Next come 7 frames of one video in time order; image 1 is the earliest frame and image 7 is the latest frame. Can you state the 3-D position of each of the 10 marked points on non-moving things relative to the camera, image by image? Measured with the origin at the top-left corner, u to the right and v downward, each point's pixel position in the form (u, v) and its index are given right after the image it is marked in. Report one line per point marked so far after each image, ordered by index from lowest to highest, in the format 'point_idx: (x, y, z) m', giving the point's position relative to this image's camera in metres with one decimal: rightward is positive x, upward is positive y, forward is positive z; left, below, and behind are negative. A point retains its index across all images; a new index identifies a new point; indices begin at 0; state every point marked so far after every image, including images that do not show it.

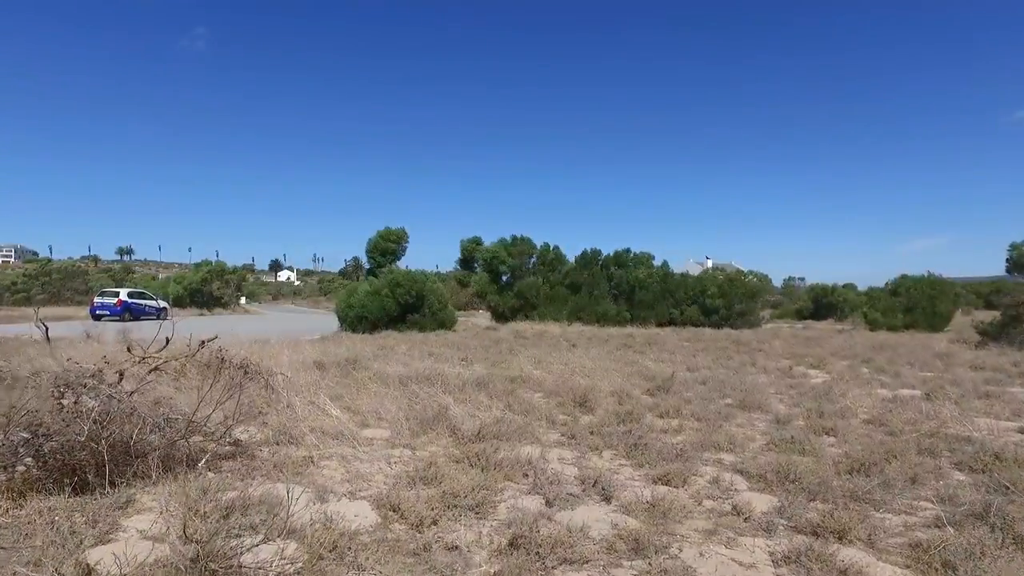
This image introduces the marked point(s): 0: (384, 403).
0: (-1.9, -1.8, +9.1) m
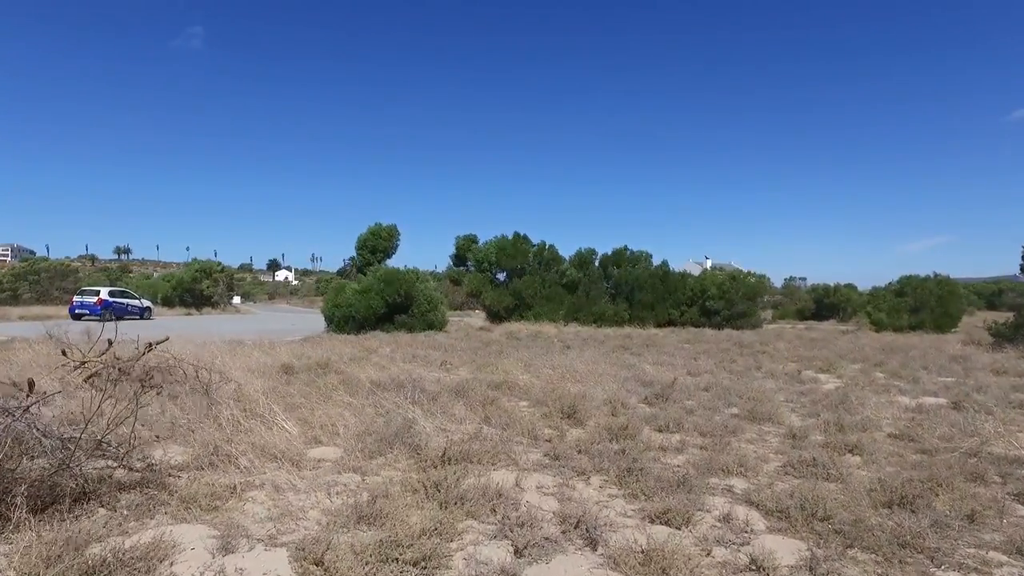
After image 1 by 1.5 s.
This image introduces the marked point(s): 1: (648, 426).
0: (-2.2, -1.7, +8.0) m
1: (+1.9, -2.0, +8.3) m
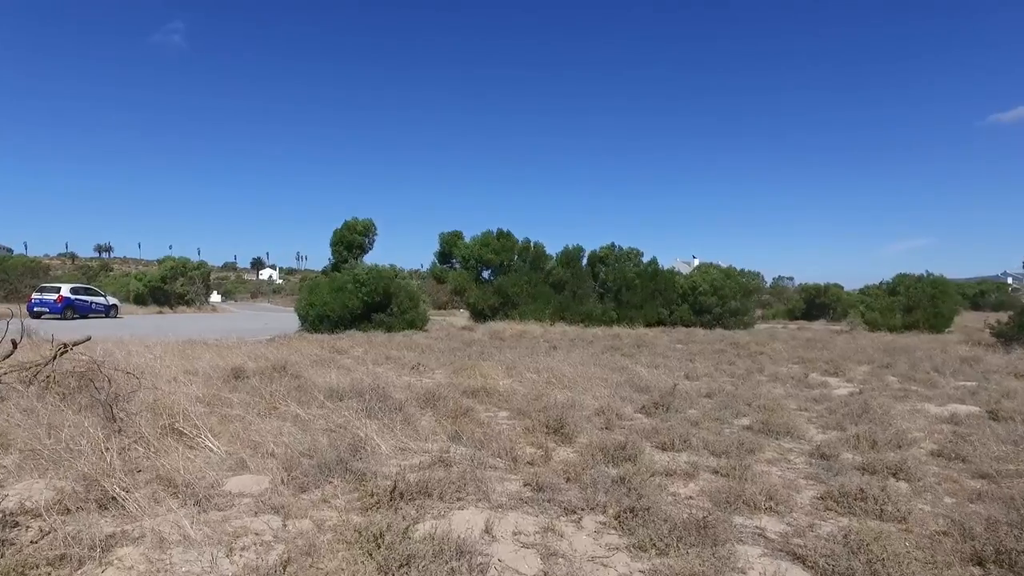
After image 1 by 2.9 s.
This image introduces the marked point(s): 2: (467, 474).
0: (-2.5, -1.6, +6.6) m
1: (+1.6, -1.9, +7.1) m
2: (-0.4, -1.7, +5.5) m
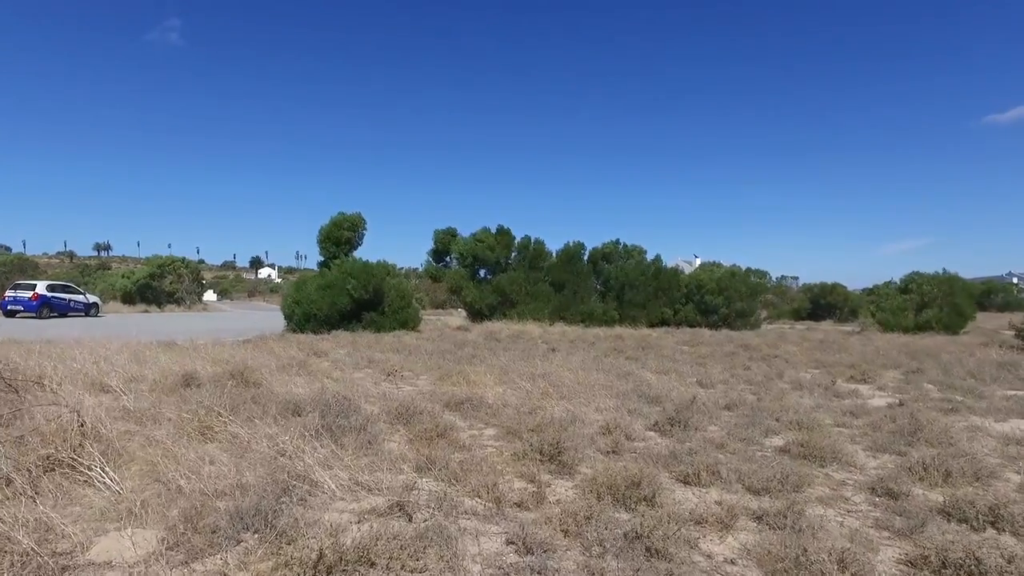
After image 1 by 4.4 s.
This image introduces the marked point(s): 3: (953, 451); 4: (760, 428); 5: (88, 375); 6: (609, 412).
0: (-2.6, -1.5, +5.2) m
1: (+1.5, -1.8, +5.7) m
2: (-0.6, -1.6, +4.1) m
3: (+4.9, -1.8, +6.6) m
4: (+3.3, -1.8, +8.0) m
5: (-6.2, -1.2, +8.7) m
6: (+1.4, -1.8, +8.7) m
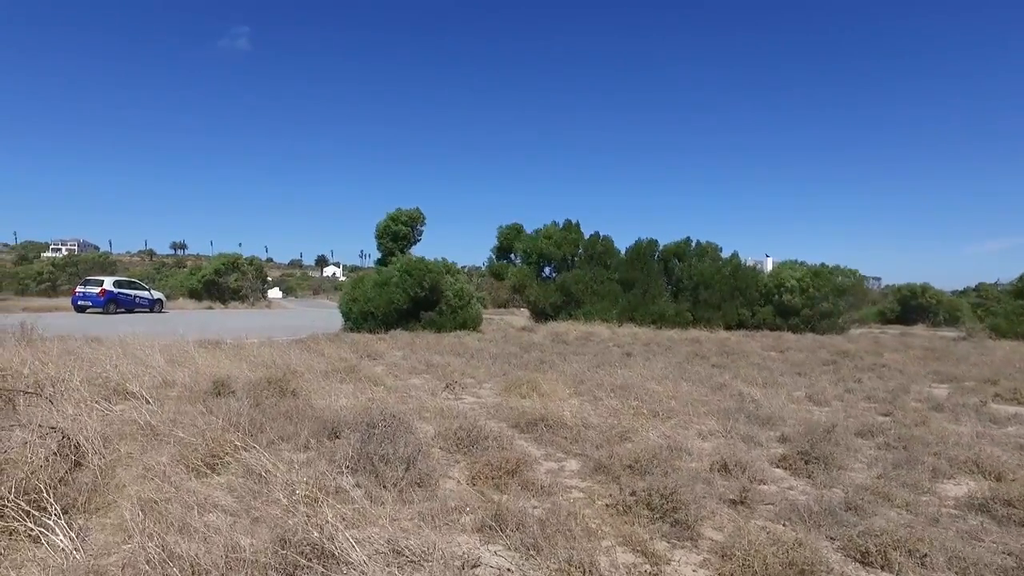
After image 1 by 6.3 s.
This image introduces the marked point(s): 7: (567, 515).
0: (-2.0, -1.5, +3.9) m
1: (+2.2, -1.7, +3.9) m
2: (0.0, -1.6, +2.6) m
3: (+5.6, -1.8, +4.5) m
4: (+4.2, -1.8, +6.1) m
5: (-5.1, -1.1, +7.7) m
6: (+2.4, -1.8, +6.9) m
7: (+0.4, -1.6, +4.4) m
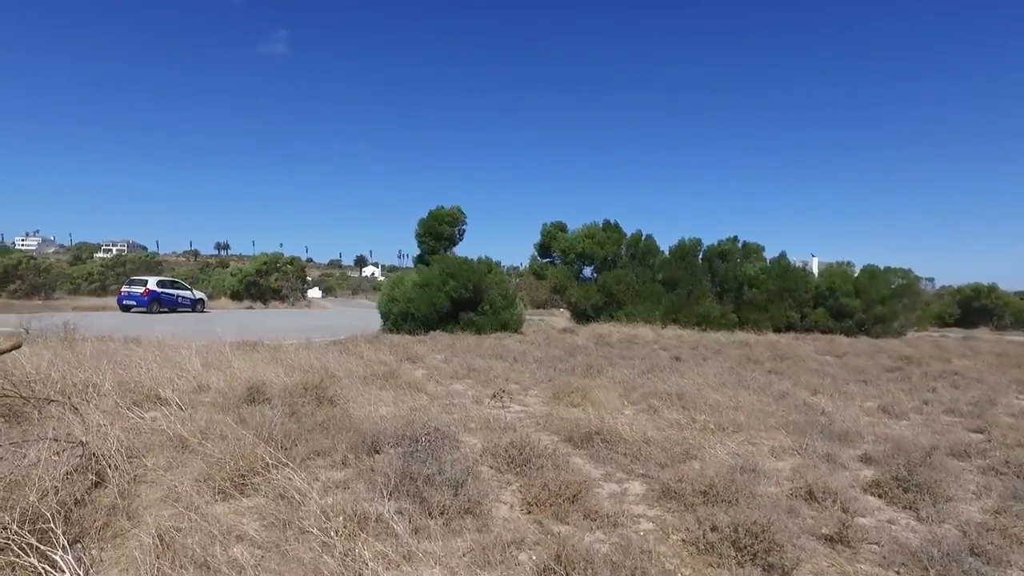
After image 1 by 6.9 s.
0: (-1.6, -1.5, +3.4) m
1: (+2.5, -1.8, +3.2) m
2: (+0.3, -1.6, +2.0) m
3: (+6.0, -1.8, +3.6) m
4: (+4.7, -1.8, +5.2) m
5: (-4.5, -1.1, +7.3) m
6: (+2.9, -1.8, +6.2) m
7: (+0.8, -1.6, +3.8) m
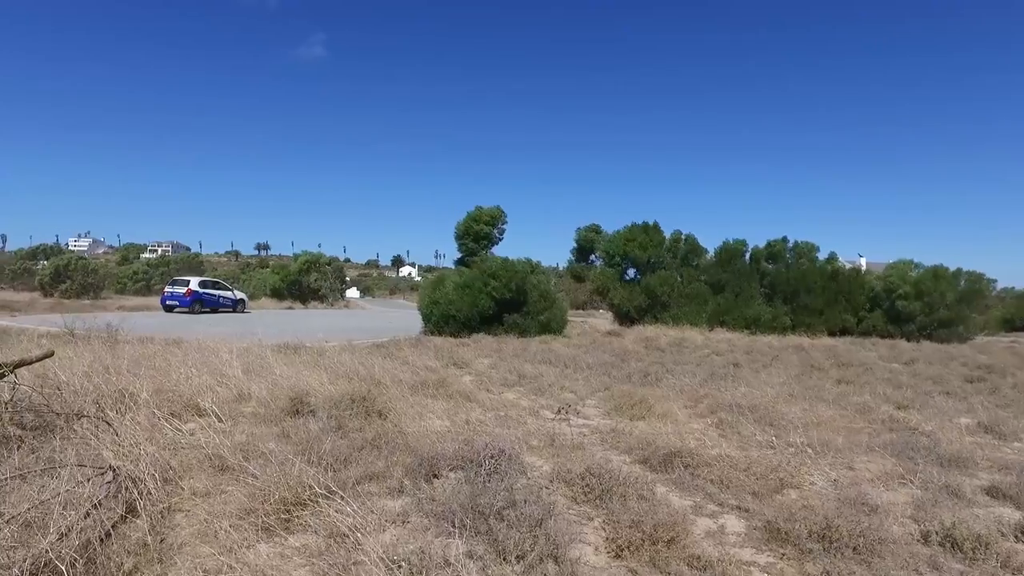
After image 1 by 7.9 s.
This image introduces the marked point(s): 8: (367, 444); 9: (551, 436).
0: (-1.1, -1.5, +2.8) m
1: (+3.0, -1.8, +2.4) m
2: (+0.7, -1.6, +1.2) m
3: (+6.5, -1.9, +2.5) m
4: (+5.3, -1.9, +4.3) m
5: (-3.8, -1.2, +6.9) m
6: (+3.6, -1.8, +5.3) m
7: (+1.3, -1.7, +3.1) m
8: (-1.3, -1.4, +5.4) m
9: (+0.4, -1.6, +6.4) m
